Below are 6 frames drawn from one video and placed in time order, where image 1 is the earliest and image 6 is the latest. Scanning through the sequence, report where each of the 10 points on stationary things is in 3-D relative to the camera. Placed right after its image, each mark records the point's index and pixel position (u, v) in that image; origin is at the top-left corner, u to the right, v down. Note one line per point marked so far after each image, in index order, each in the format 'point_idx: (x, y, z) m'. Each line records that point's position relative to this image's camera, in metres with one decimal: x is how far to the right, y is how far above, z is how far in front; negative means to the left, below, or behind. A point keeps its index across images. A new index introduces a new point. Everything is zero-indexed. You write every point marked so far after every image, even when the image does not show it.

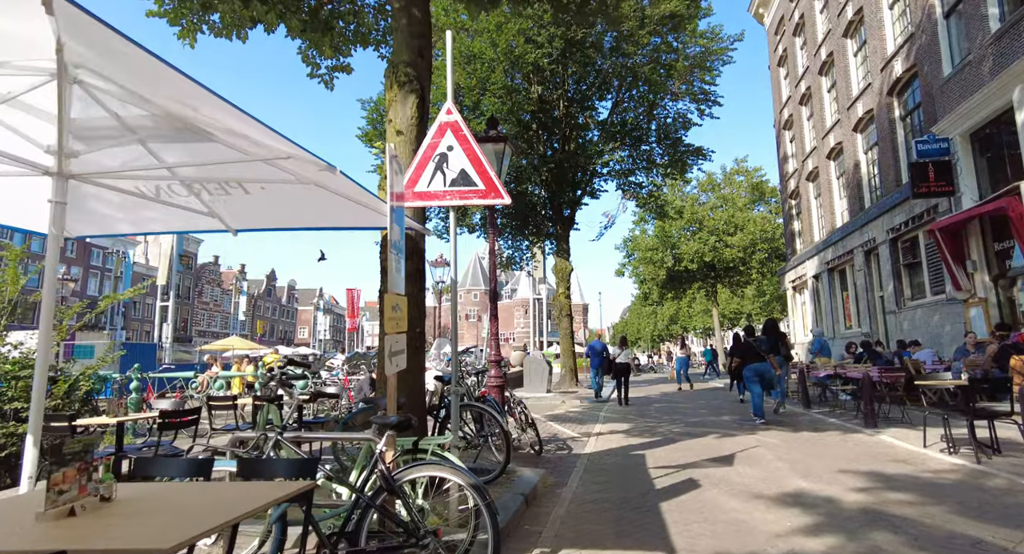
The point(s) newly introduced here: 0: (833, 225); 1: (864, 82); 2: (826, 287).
0: (+10.5, +1.7, +18.9) m
1: (+9.4, +5.2, +15.6) m
2: (+10.6, -0.3, +19.7) m
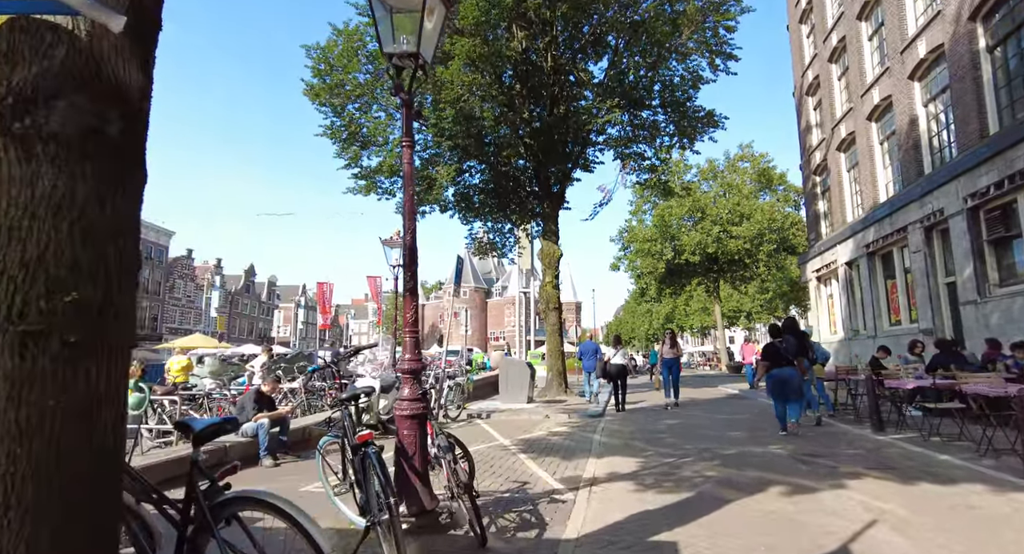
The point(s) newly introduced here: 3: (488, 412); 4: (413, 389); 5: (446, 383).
0: (+9.8, +2.1, +15.7) m
1: (+8.8, +5.6, +12.3) m
2: (+10.0, +0.1, +16.5) m
3: (-0.5, -2.9, +12.6) m
4: (-0.8, -0.9, +4.5) m
5: (-1.3, -2.1, +11.7) m
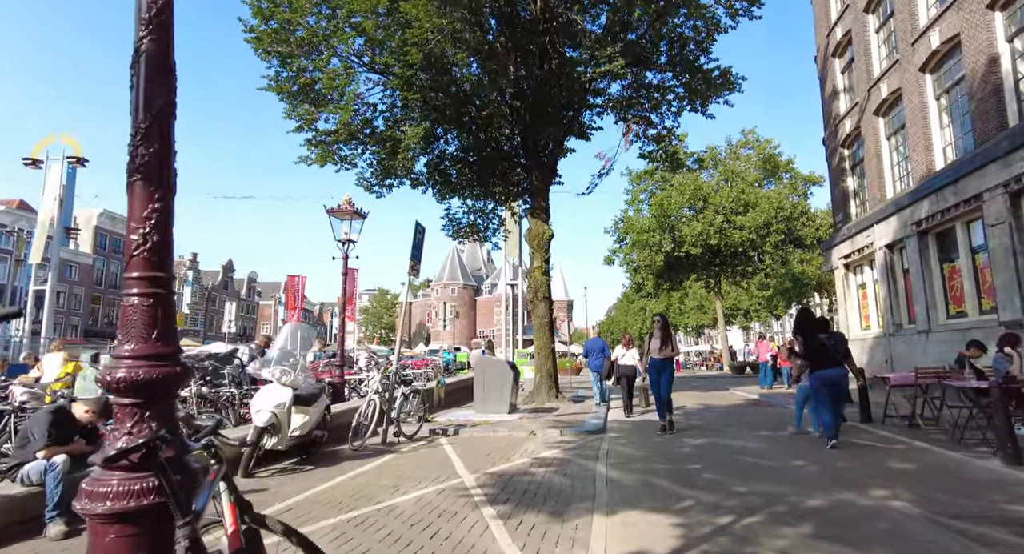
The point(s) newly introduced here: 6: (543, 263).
0: (+9.4, +2.5, +13.0) m
1: (+8.4, +6.0, +9.7) m
2: (+9.5, +0.5, +13.8) m
3: (-0.9, -2.5, +9.8) m
4: (-1.1, -0.5, +1.7) m
5: (-1.7, -1.7, +8.9) m
6: (+0.9, +0.3, +15.5) m
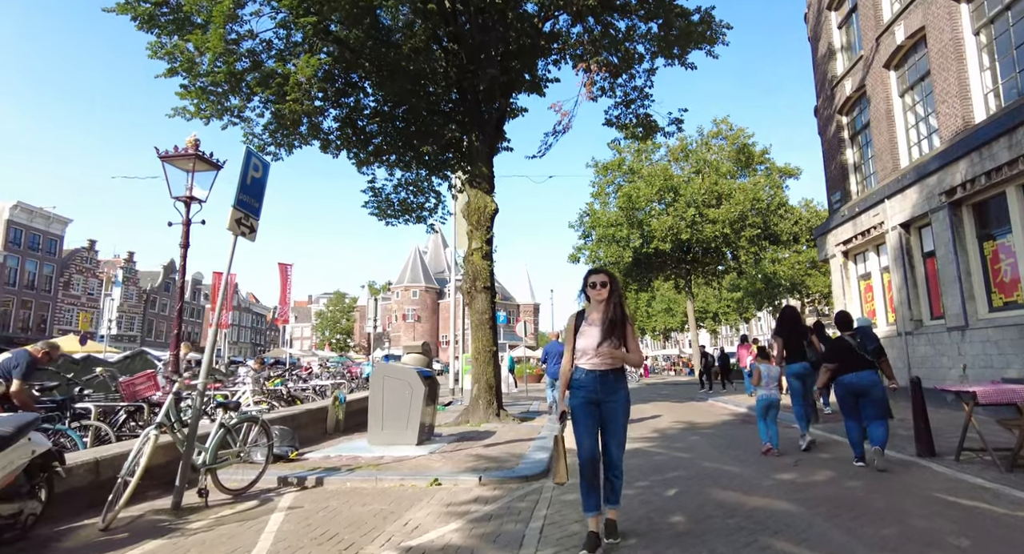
0: (+8.1, +2.8, +10.3) m
1: (+7.3, +6.3, +6.9) m
2: (+8.2, +0.8, +11.1) m
3: (-2.1, -2.1, +6.4) m
4: (-1.8, 0.0, -1.6) m
5: (-2.8, -1.3, +5.5) m
6: (-0.6, +0.7, +12.3) m
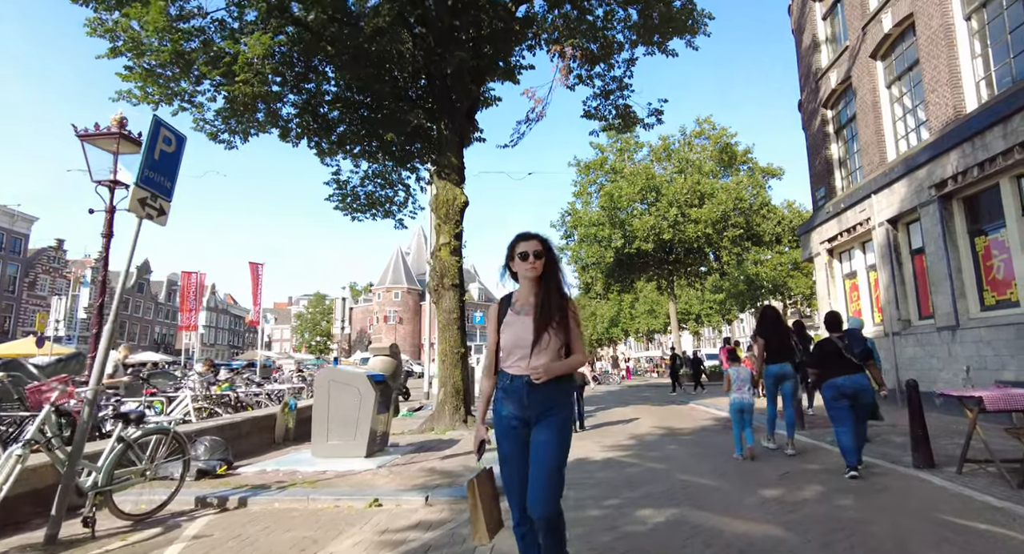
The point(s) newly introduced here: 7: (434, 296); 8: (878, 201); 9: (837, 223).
0: (+7.6, +2.8, +9.8) m
1: (+6.9, +6.4, +6.4) m
2: (+7.6, +0.8, +10.6) m
3: (-2.5, -2.0, +5.7) m
4: (-2.1, +0.1, -2.3) m
5: (-3.2, -1.3, +4.7) m
6: (-1.2, +0.7, +11.6) m
7: (-1.5, -0.4, +11.5) m
8: (+7.7, +1.6, +12.2) m
9: (+7.9, +1.3, +14.1) m
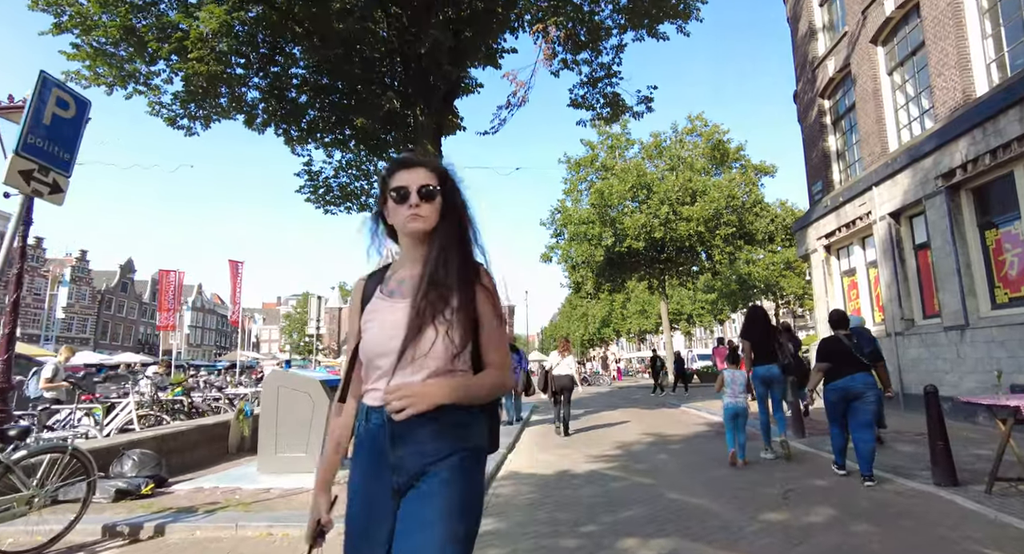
0: (+7.2, +2.9, +9.2) m
1: (+6.6, +6.5, +5.8) m
2: (+7.2, +0.9, +10.0) m
3: (-2.8, -2.0, +4.9) m
4: (-2.2, +0.2, -3.1) m
5: (-3.5, -1.2, +3.9) m
6: (-1.5, +0.8, +10.8) m
7: (-1.9, -0.3, +10.7) m
8: (+7.3, +1.7, +11.6) m
9: (+7.5, +1.4, +13.5) m
